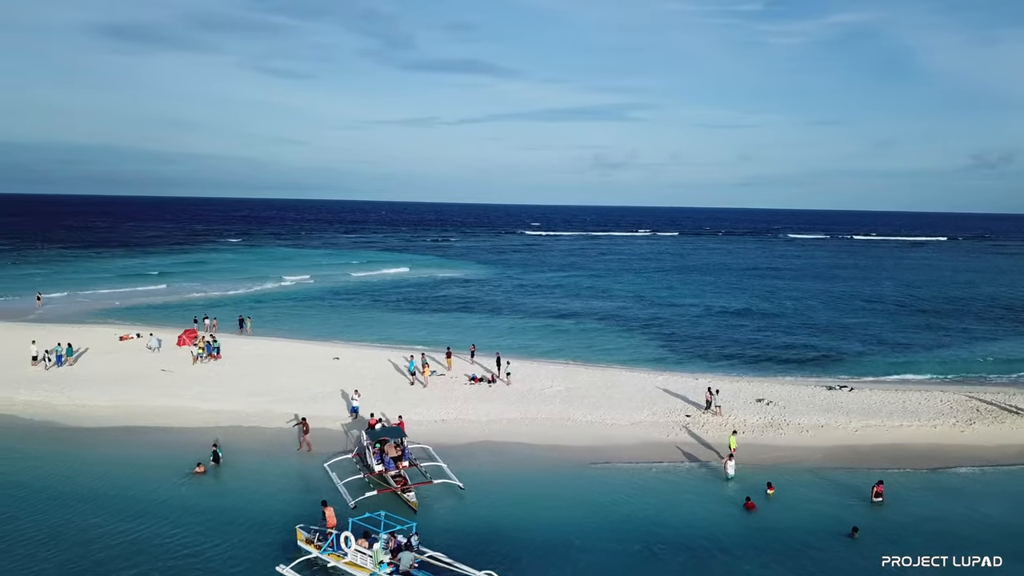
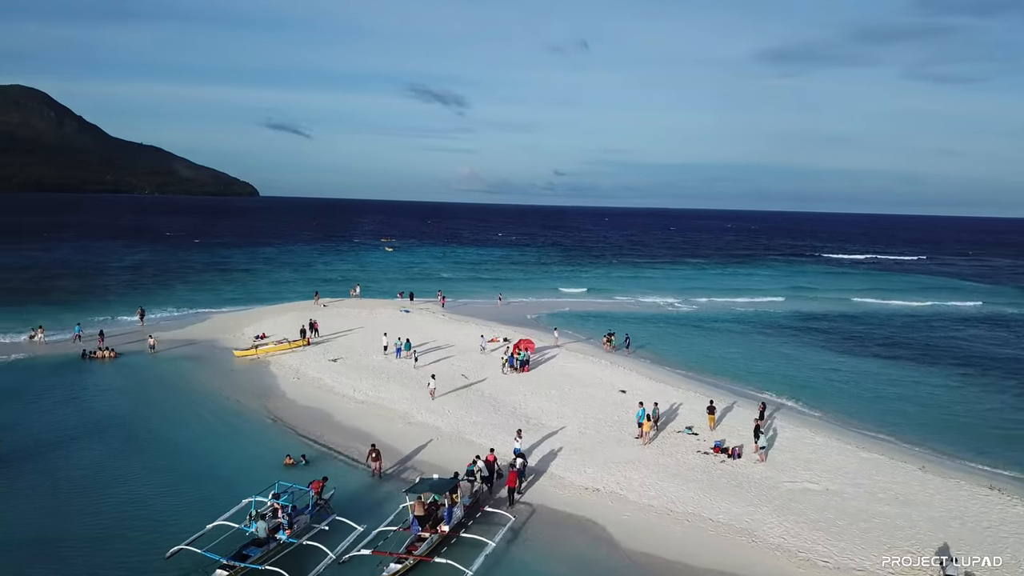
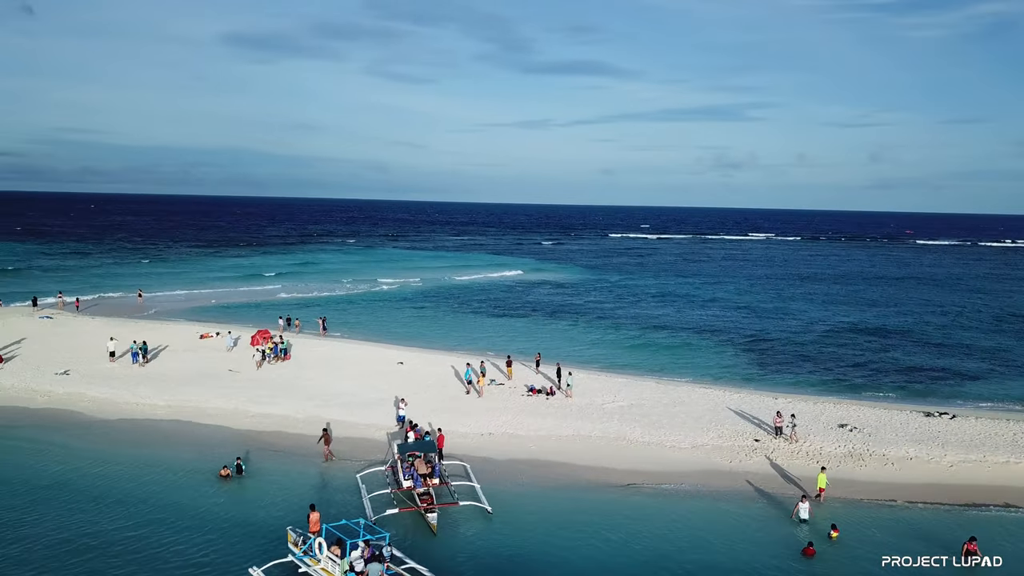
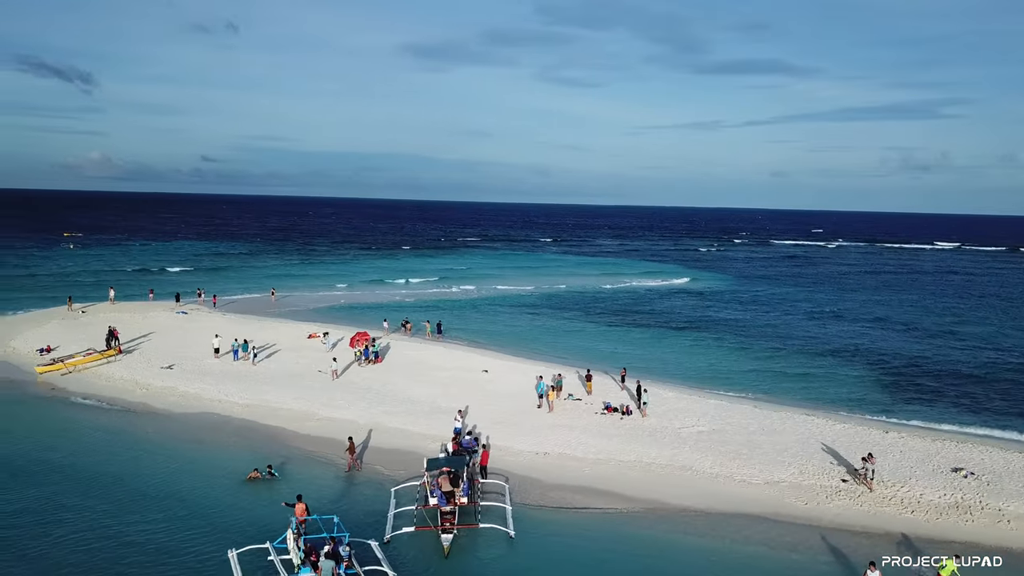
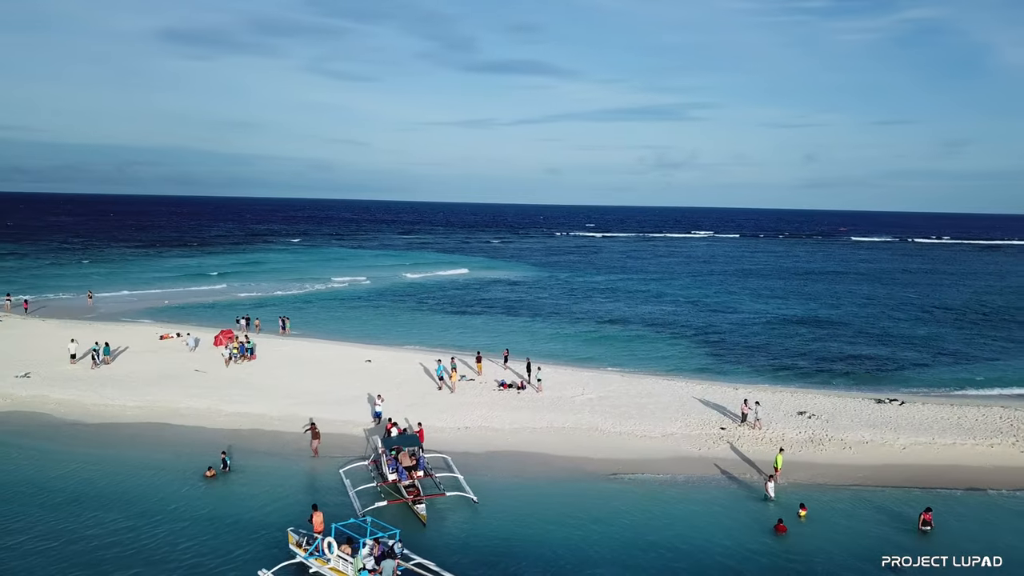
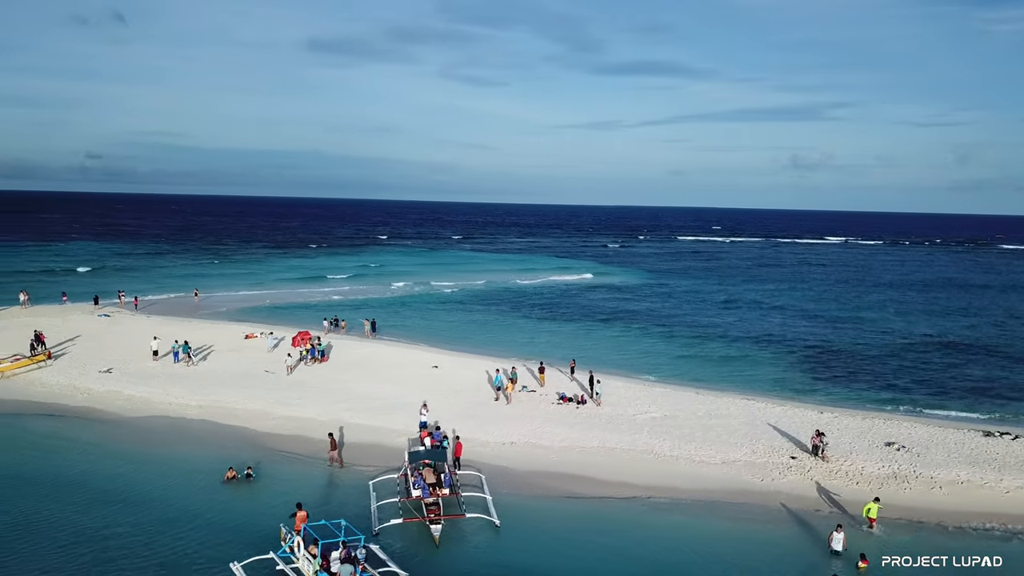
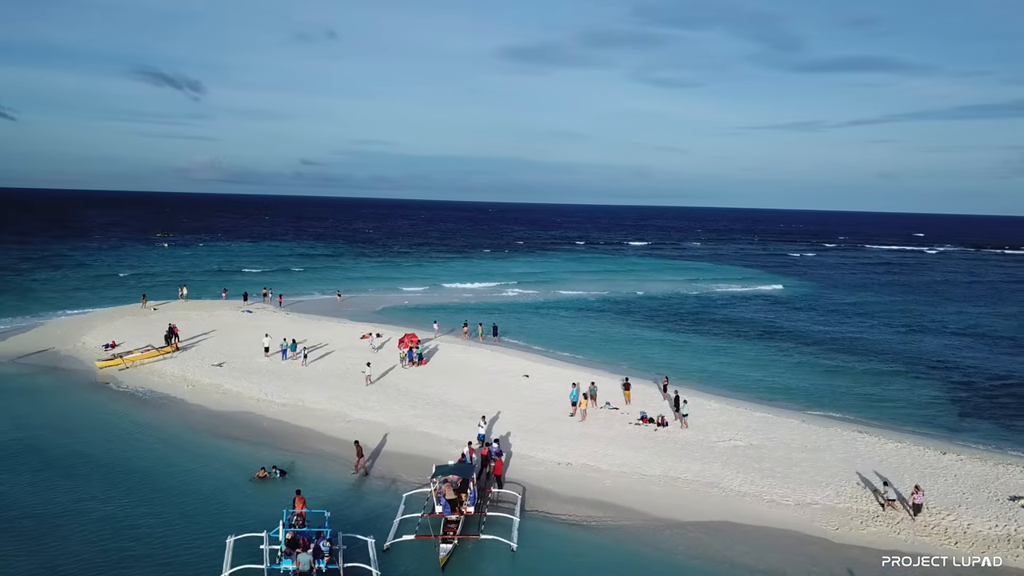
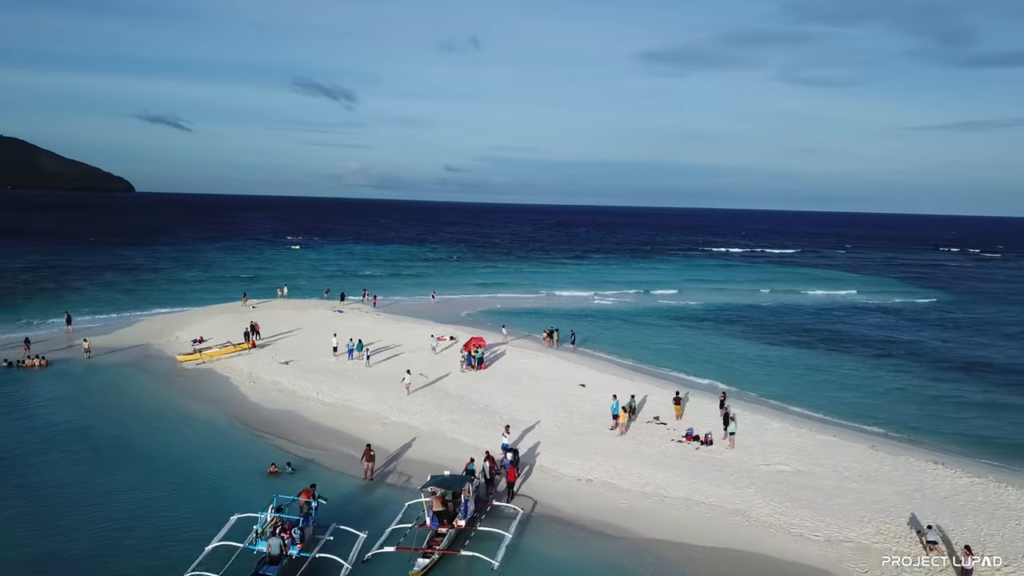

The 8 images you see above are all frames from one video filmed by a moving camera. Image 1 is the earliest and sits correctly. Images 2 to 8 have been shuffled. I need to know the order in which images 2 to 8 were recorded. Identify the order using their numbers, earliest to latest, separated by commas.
5, 3, 6, 4, 7, 8, 2
